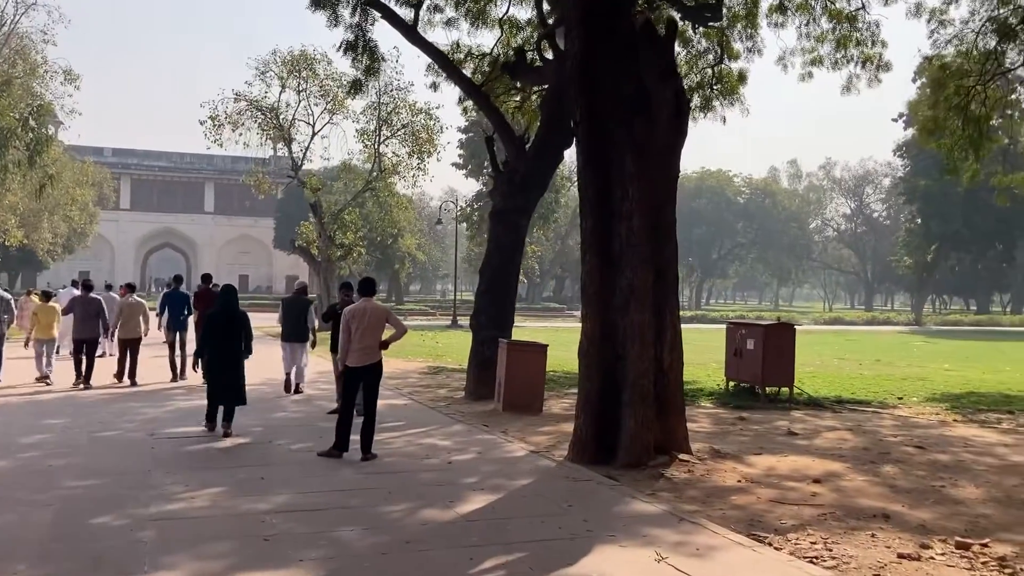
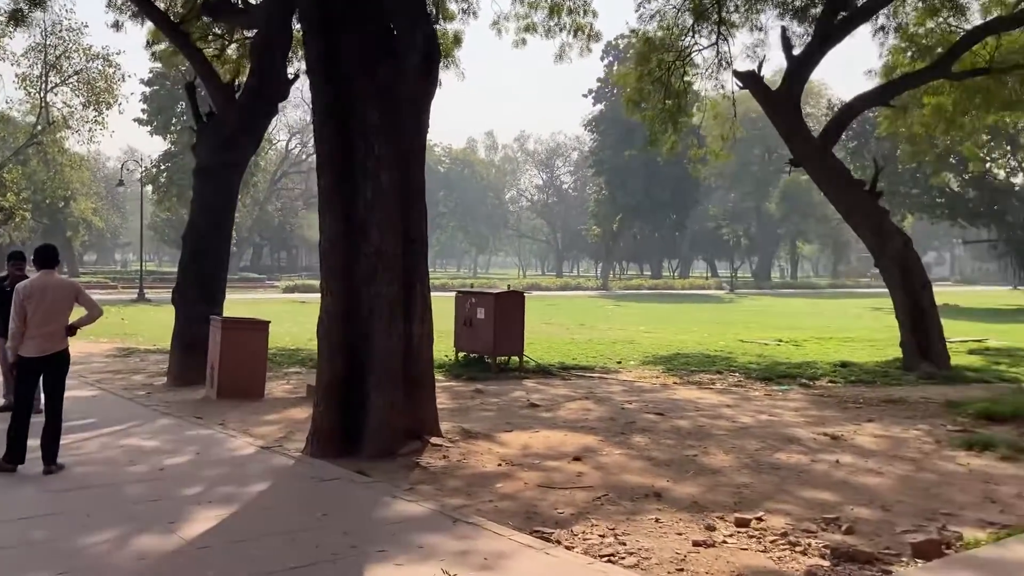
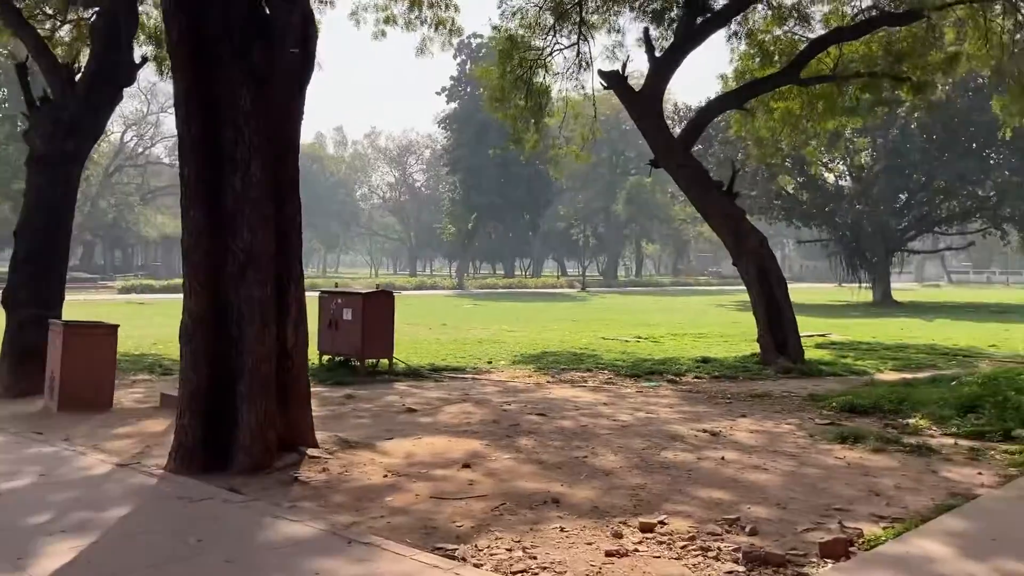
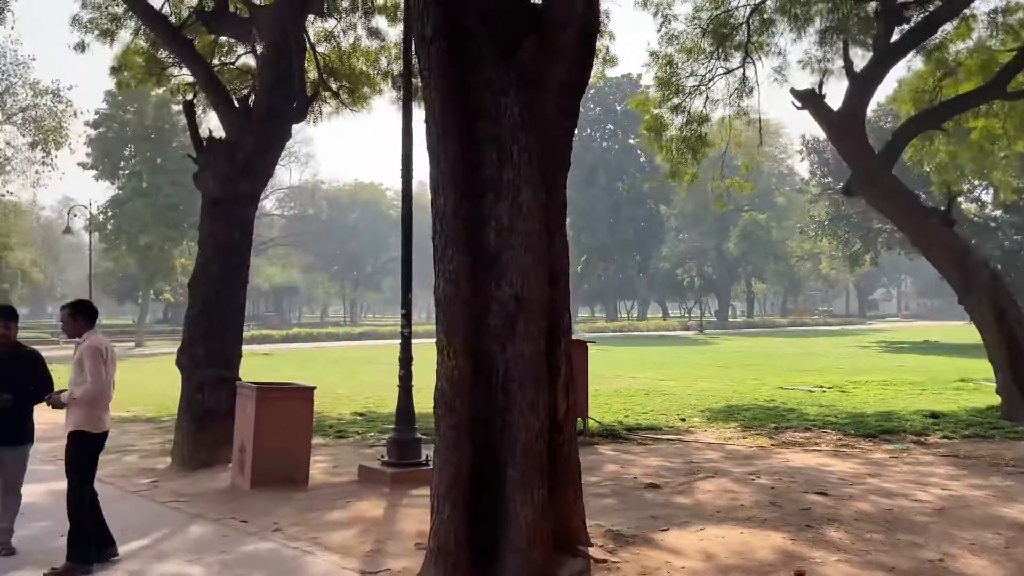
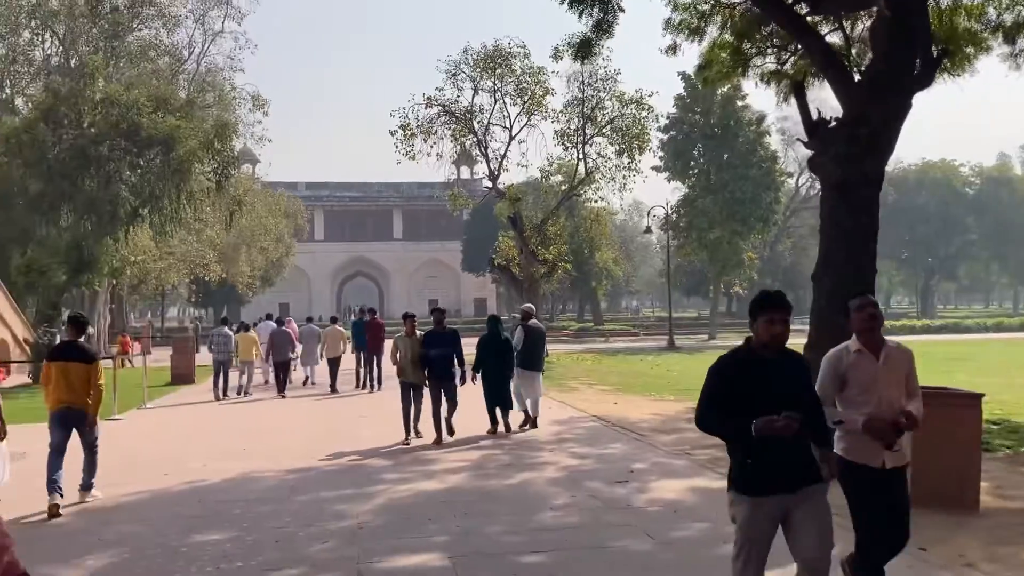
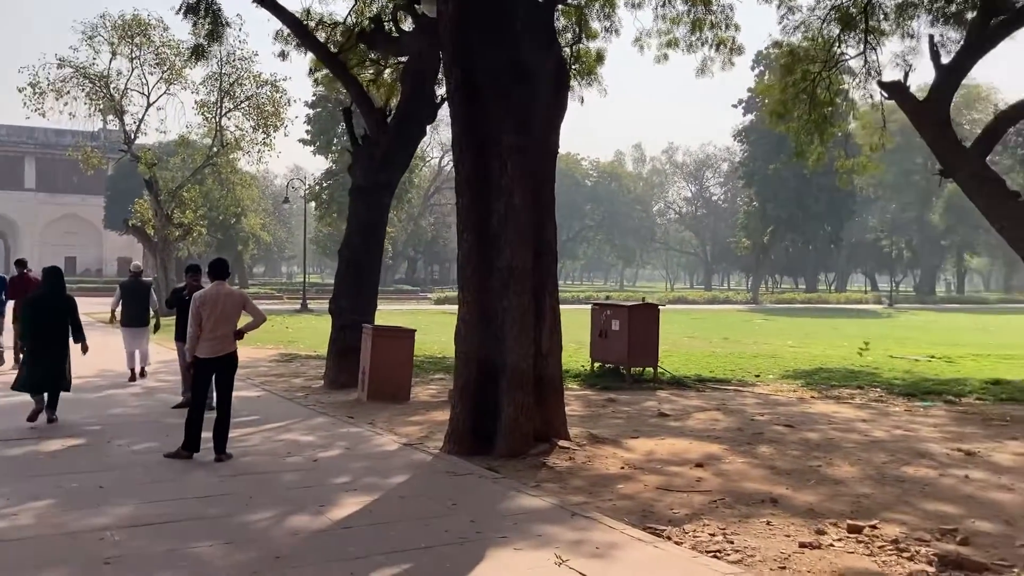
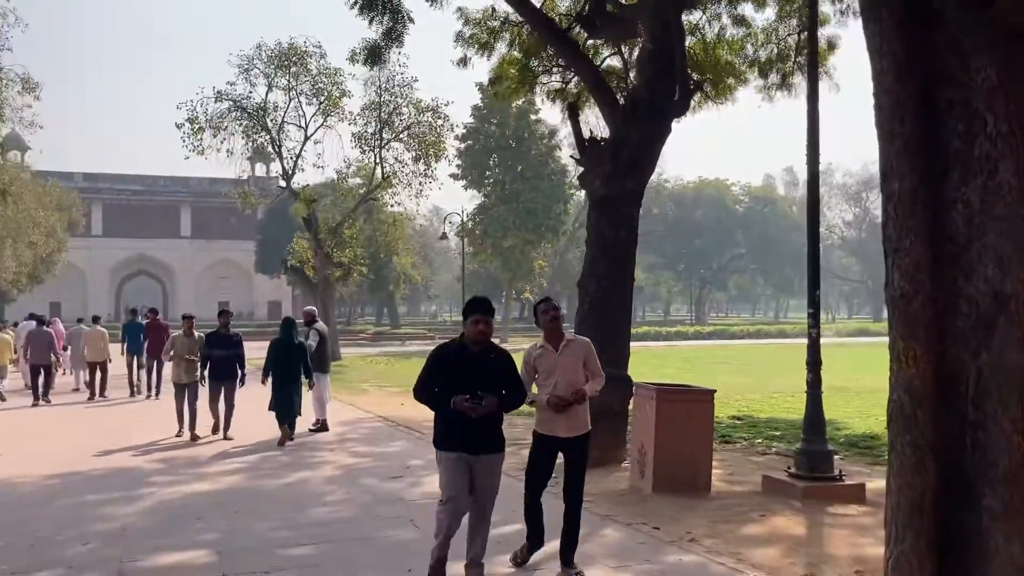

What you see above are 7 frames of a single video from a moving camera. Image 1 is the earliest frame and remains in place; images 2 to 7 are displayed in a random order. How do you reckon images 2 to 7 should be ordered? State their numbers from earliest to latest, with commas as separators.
6, 2, 3, 4, 7, 5
